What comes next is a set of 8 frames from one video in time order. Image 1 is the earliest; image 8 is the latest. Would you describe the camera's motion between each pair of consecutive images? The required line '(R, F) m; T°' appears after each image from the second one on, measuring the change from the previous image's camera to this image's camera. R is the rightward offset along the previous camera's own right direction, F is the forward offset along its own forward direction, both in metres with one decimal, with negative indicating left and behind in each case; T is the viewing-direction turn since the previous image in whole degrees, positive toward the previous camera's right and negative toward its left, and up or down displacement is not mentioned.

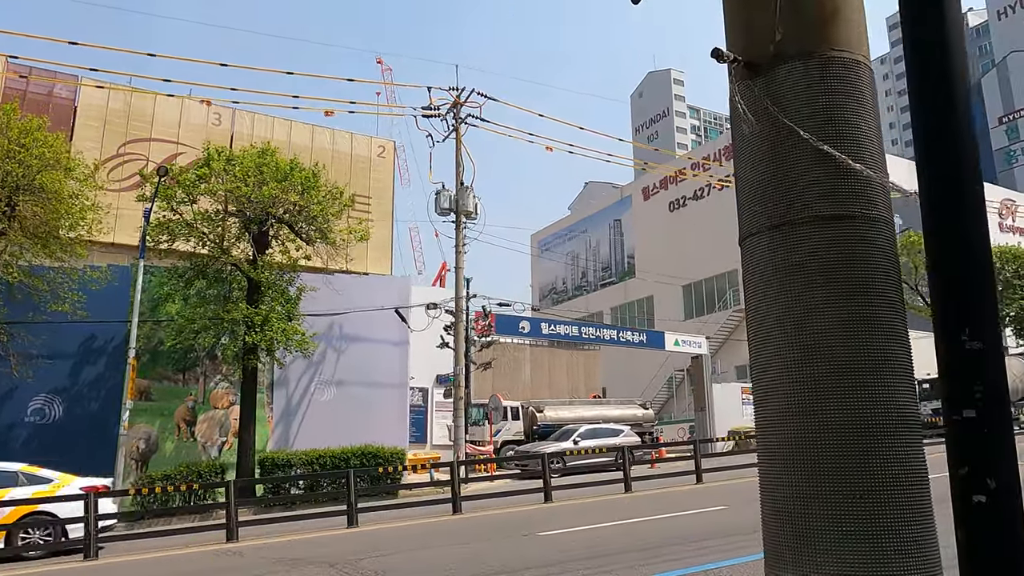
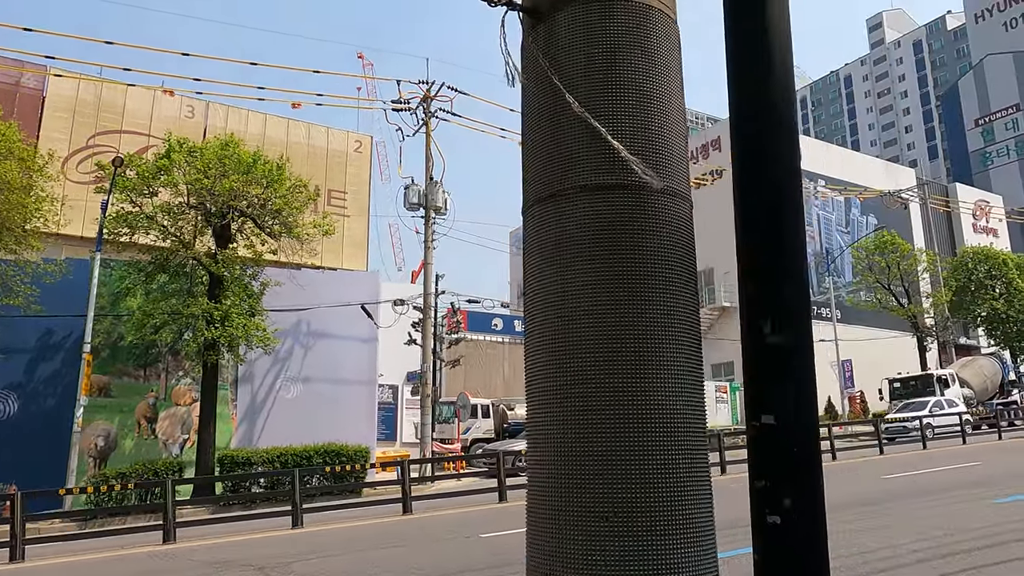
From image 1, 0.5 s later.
(+0.4, +0.2) m; +1°
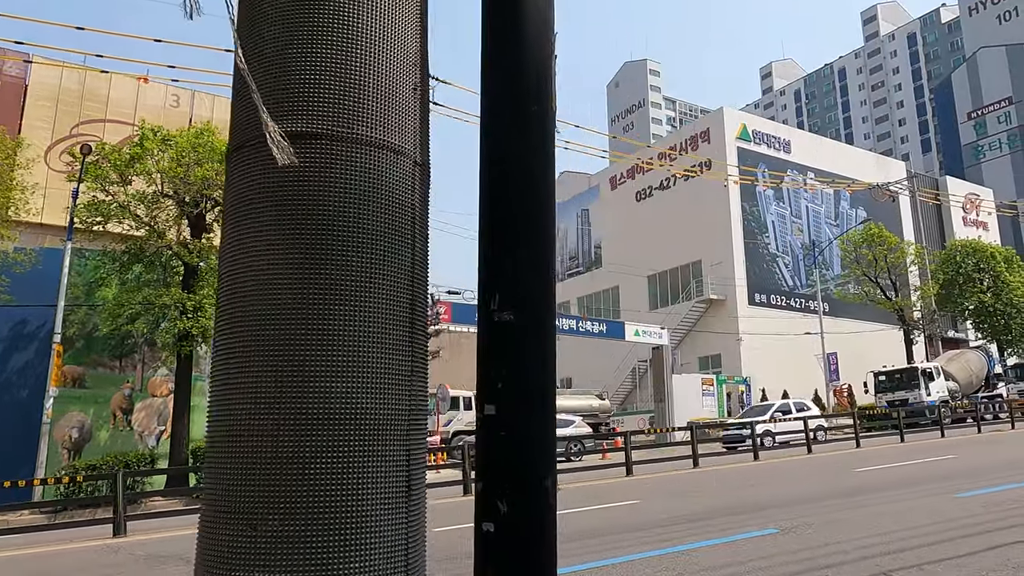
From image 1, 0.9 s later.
(+0.4, +0.2) m; 0°
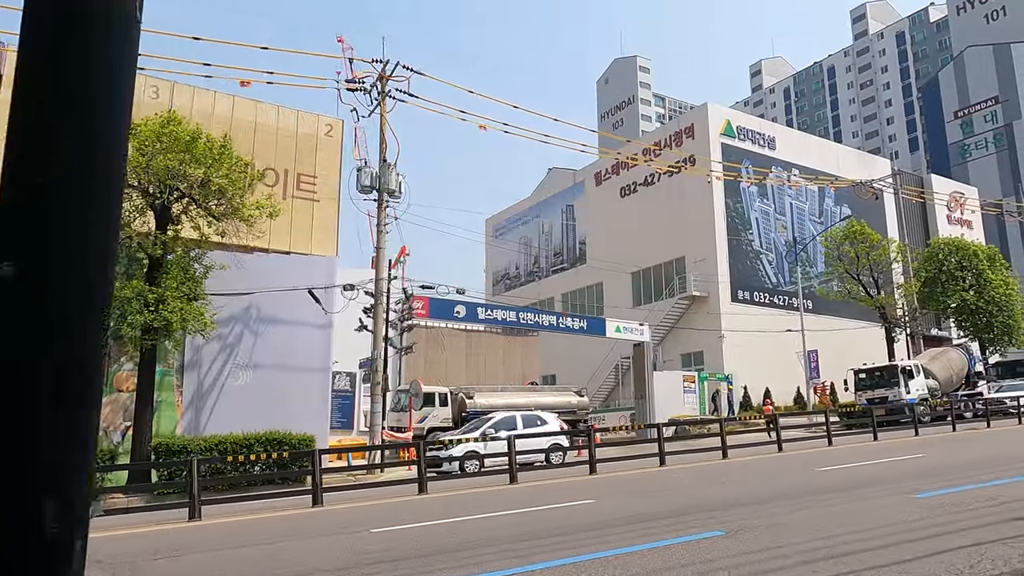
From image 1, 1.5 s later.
(+0.5, +0.3) m; +1°
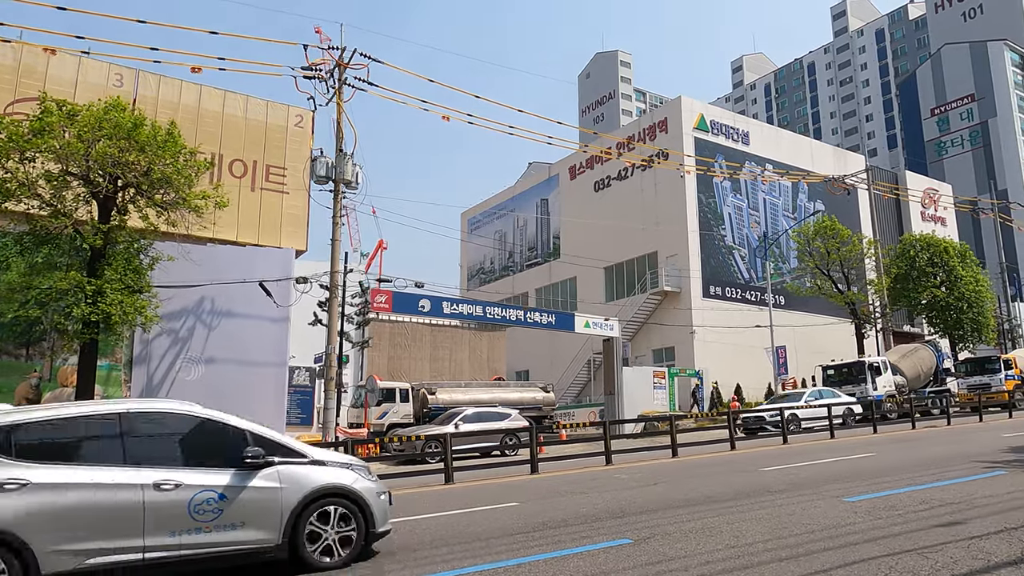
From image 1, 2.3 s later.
(+0.7, +0.4) m; +1°
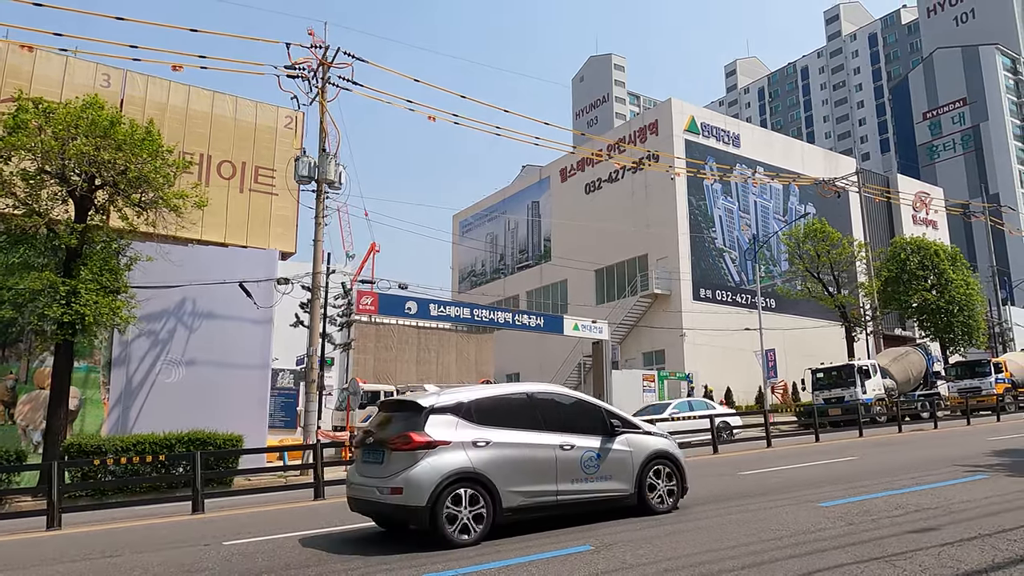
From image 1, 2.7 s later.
(+0.3, +0.2) m; 0°
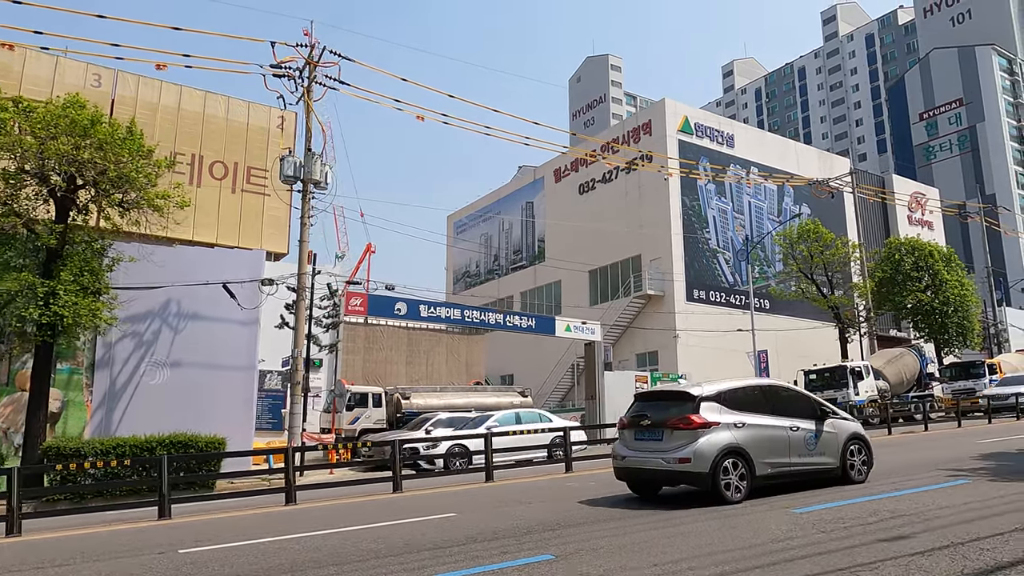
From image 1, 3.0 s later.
(+0.3, +0.2) m; 0°
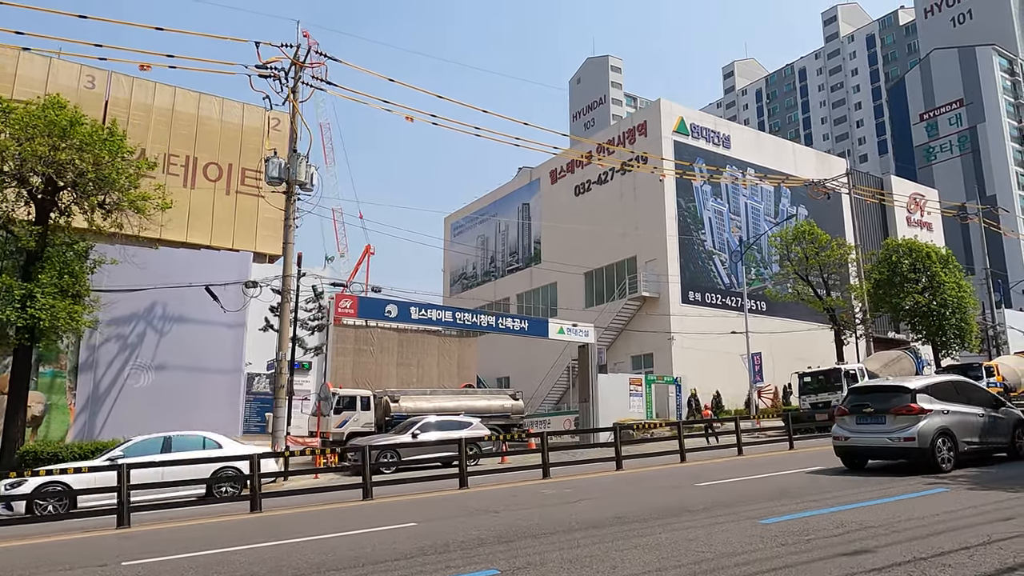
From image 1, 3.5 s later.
(+0.4, +0.2) m; 0°
